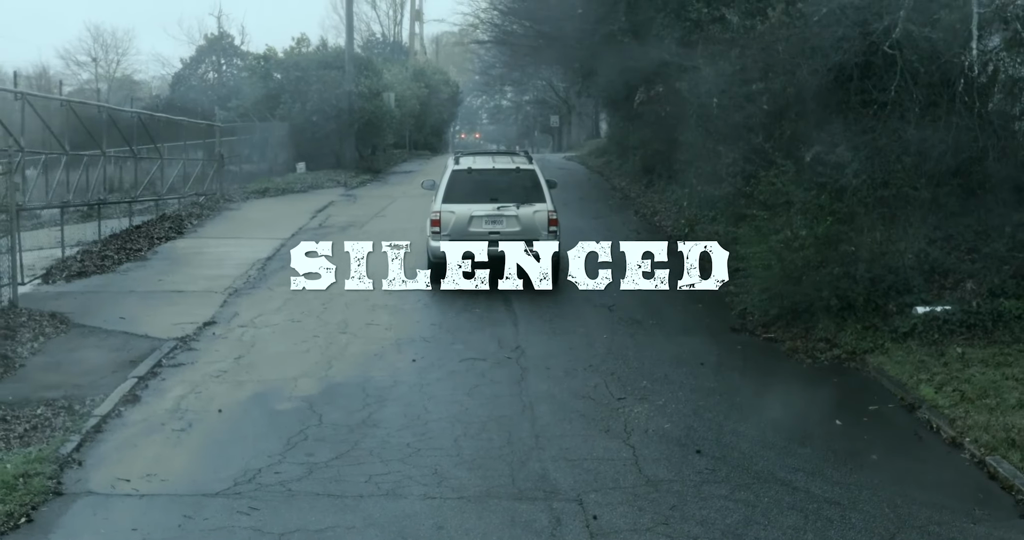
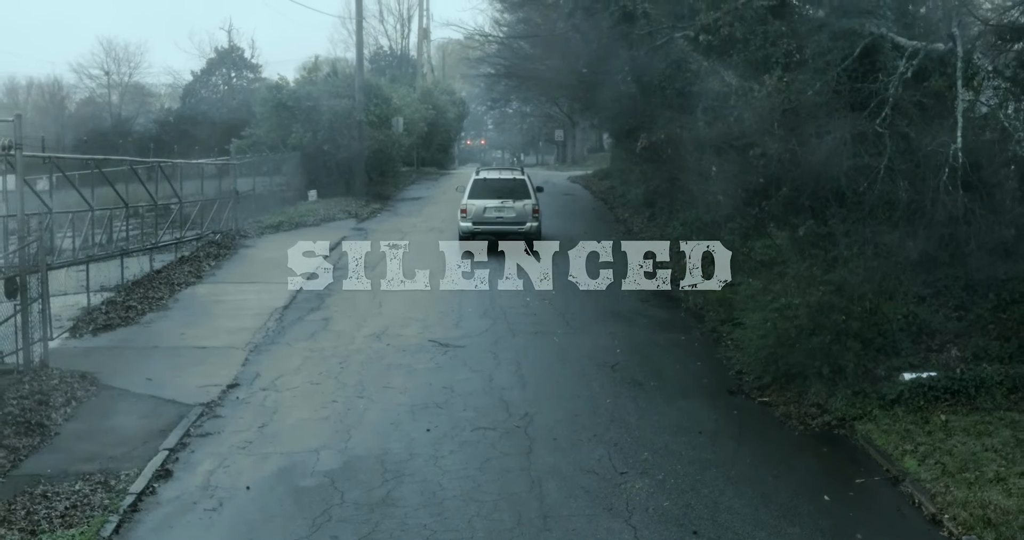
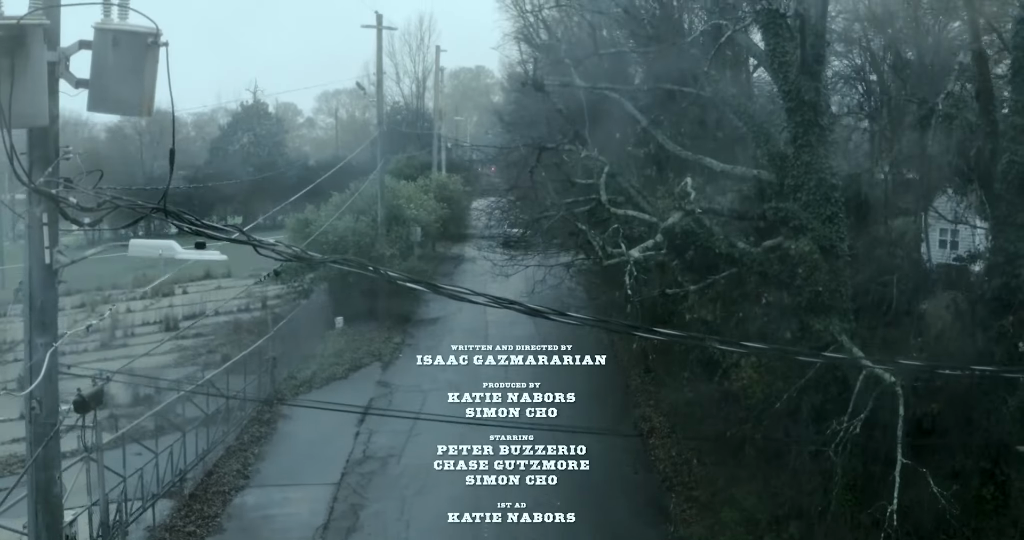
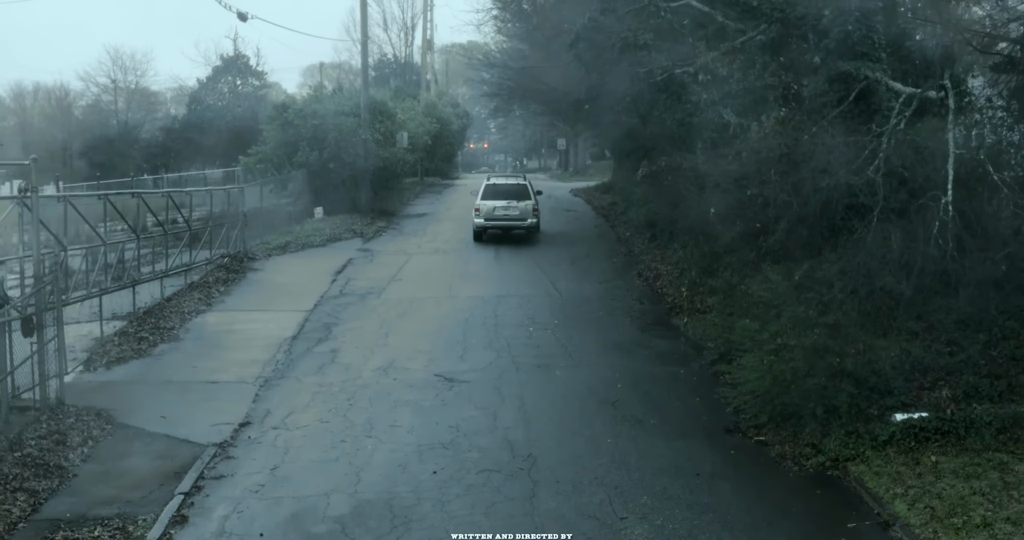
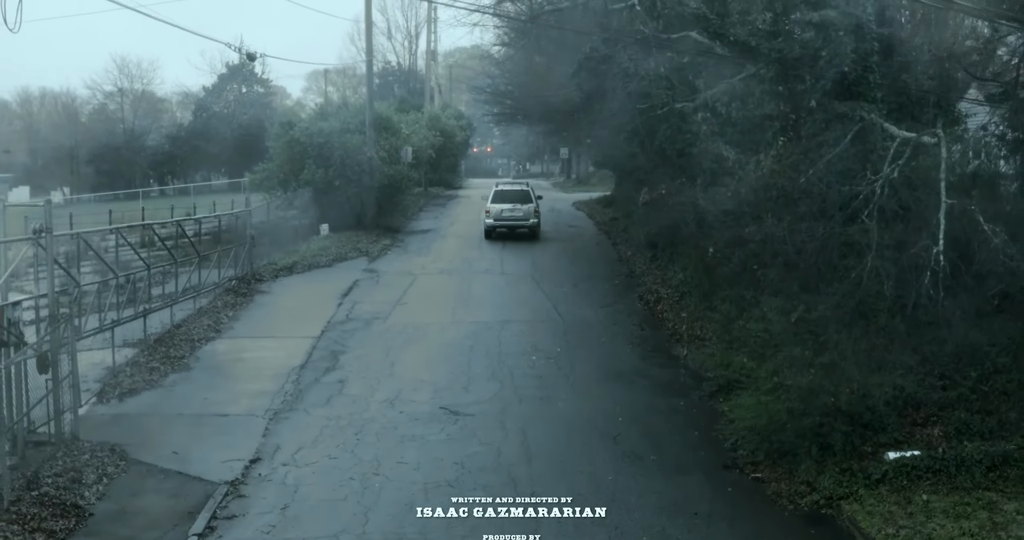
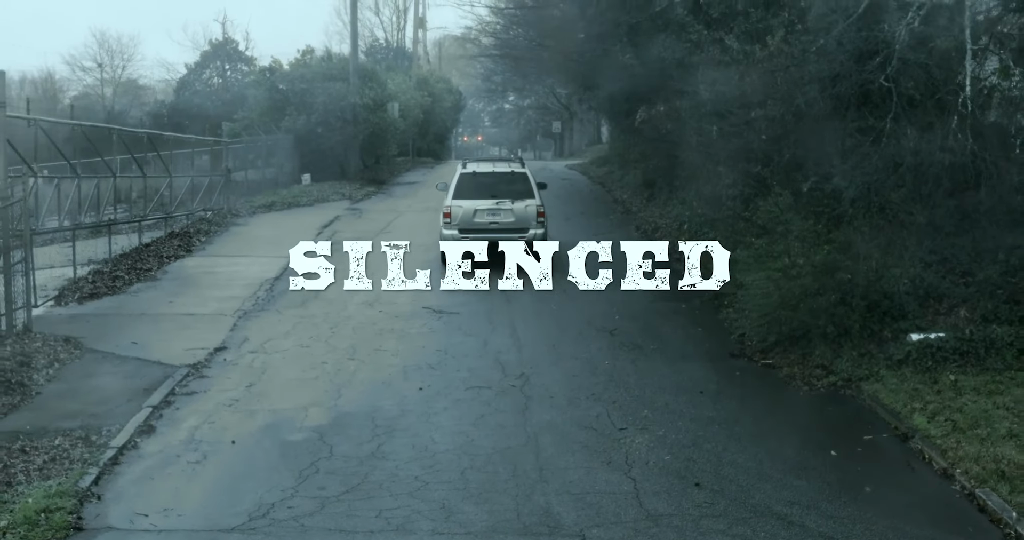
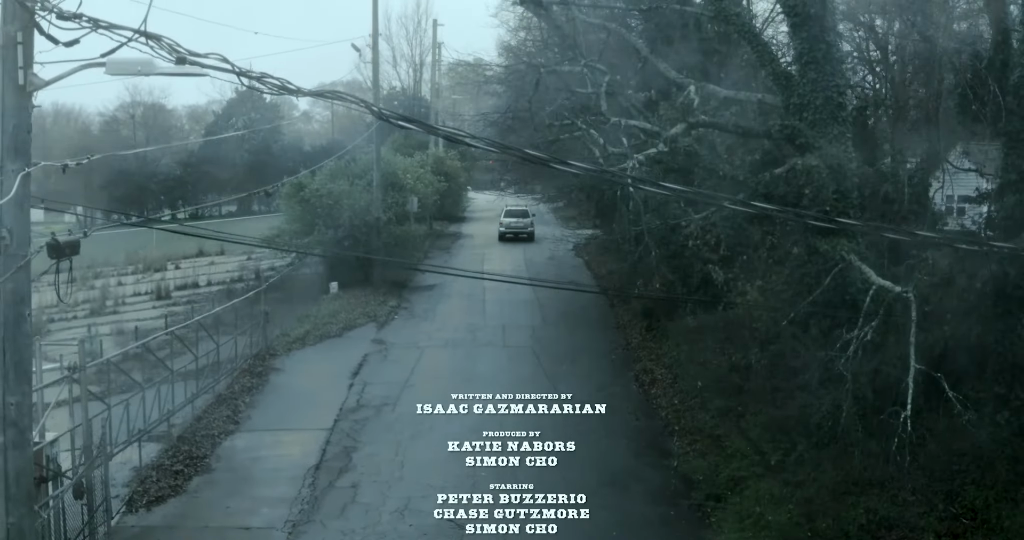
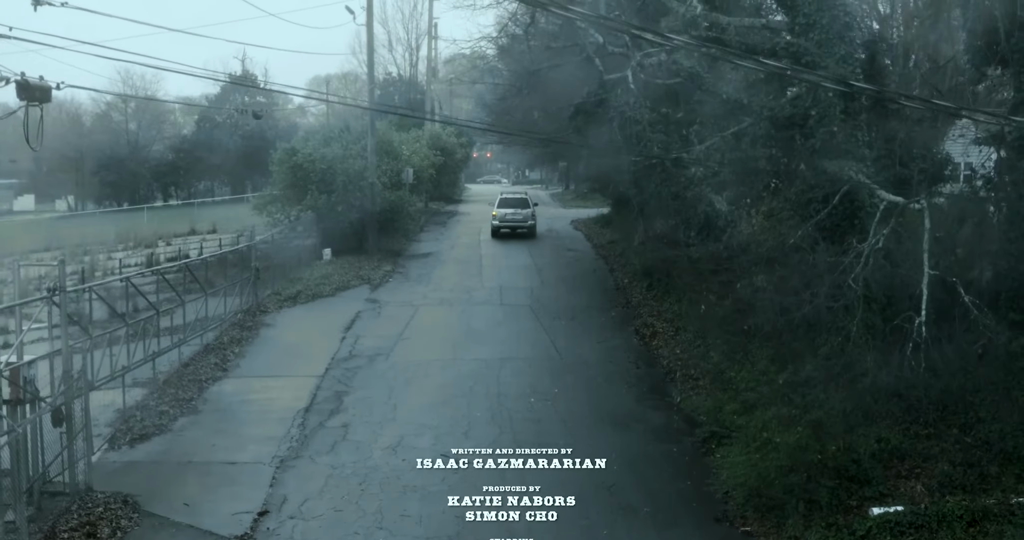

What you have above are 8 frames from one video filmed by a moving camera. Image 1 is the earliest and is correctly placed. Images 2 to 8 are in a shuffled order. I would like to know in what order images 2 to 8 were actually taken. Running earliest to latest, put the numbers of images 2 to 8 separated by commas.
6, 2, 4, 5, 8, 7, 3
